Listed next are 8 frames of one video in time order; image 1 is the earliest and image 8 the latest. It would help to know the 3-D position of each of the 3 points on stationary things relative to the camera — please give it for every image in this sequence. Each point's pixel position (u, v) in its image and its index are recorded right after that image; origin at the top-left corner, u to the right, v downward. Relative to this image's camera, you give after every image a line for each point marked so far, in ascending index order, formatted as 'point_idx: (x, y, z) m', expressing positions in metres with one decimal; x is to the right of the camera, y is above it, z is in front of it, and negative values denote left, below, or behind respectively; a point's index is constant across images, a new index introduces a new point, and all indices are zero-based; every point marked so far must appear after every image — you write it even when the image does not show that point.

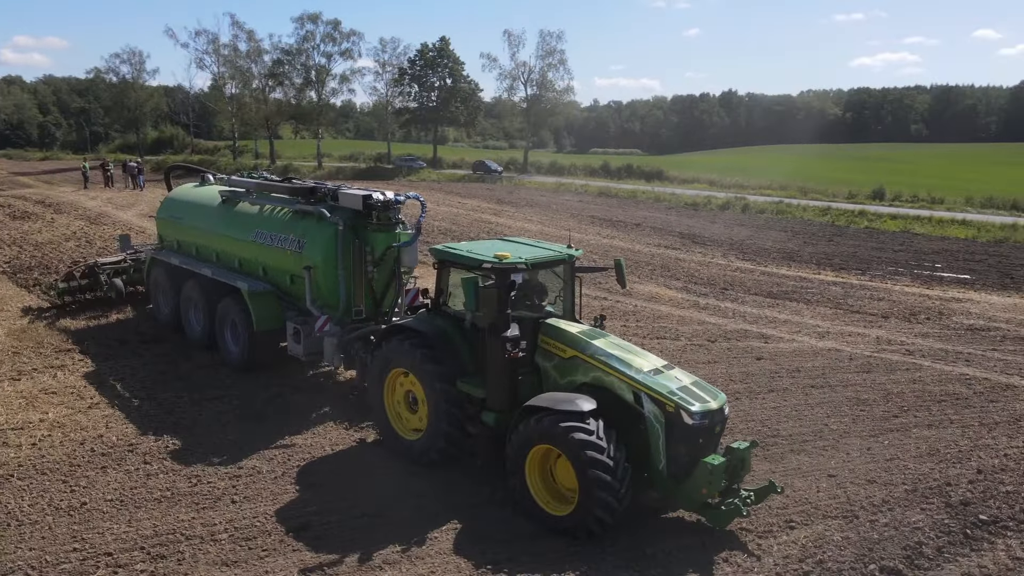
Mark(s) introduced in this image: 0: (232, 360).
0: (-3.8, -1.0, +10.0) m
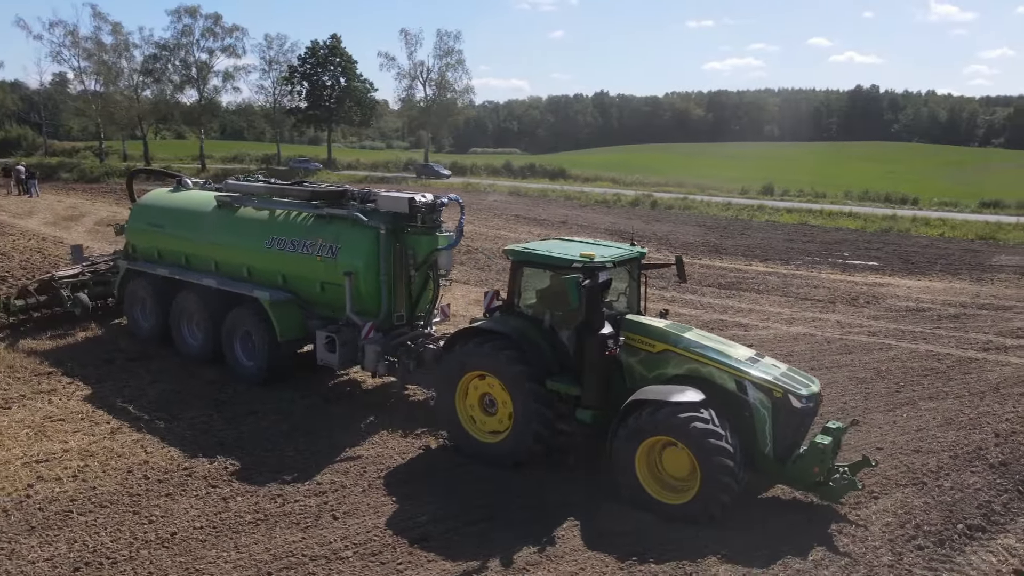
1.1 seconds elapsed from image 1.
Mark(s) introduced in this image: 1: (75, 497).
0: (-3.4, -1.1, +9.5) m
1: (-3.9, -1.9, +6.6) m
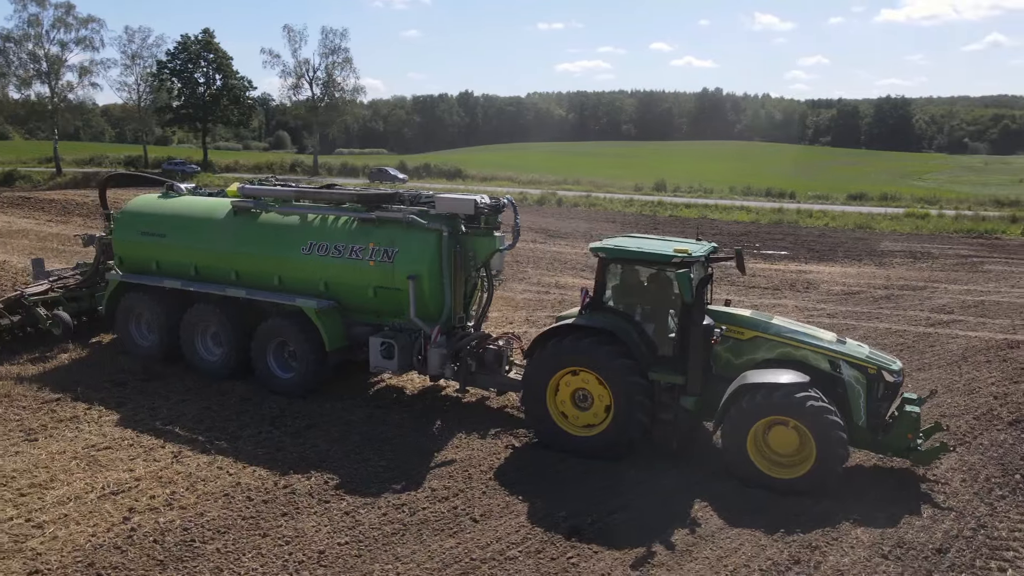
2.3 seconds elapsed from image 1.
0: (-2.8, -1.2, +9.1) m
1: (-2.7, -2.0, +6.1) m
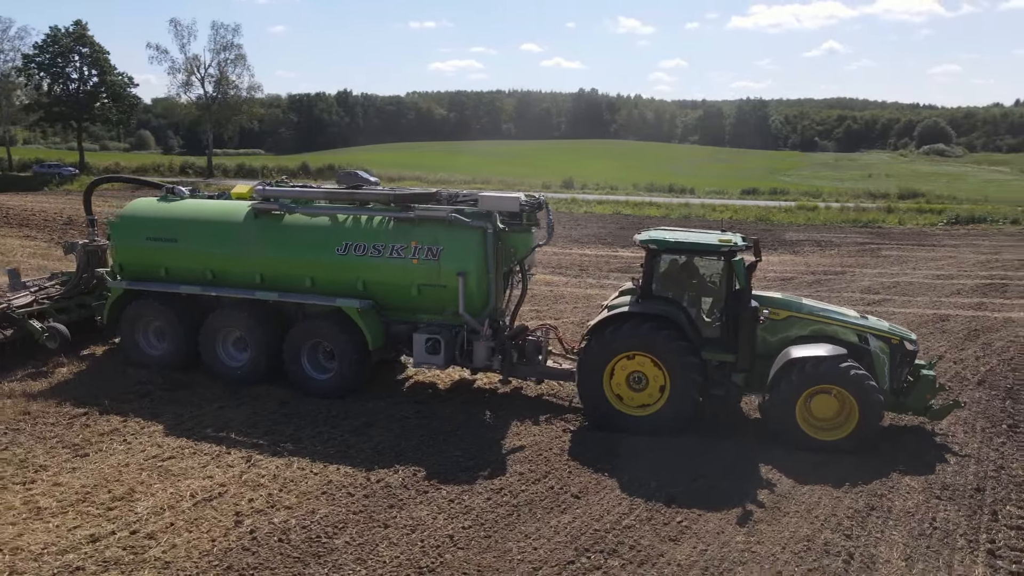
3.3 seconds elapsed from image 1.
0: (-2.3, -1.2, +9.1) m
1: (-1.8, -2.0, +6.2) m
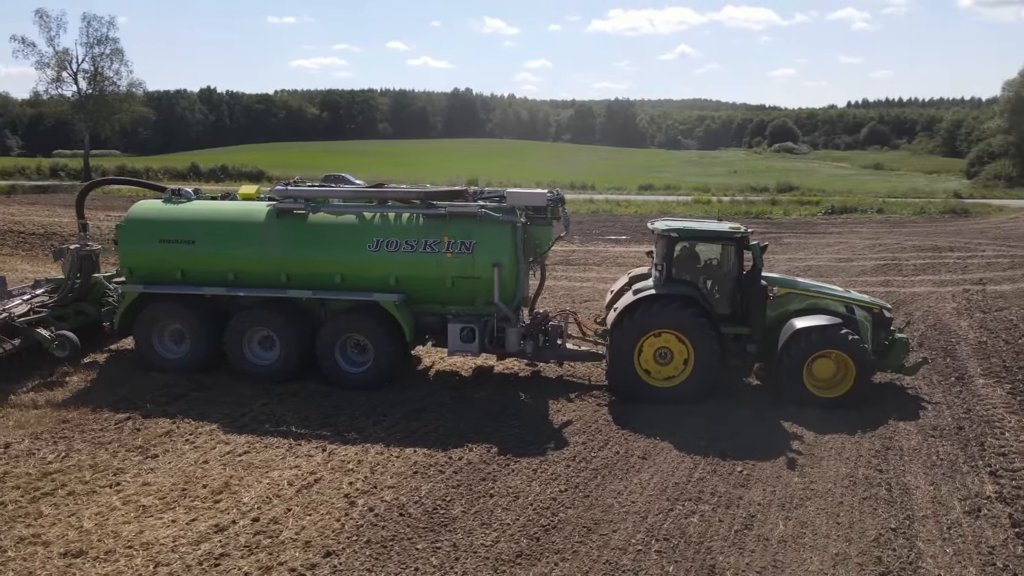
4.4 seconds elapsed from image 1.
0: (-1.9, -1.2, +9.4) m
1: (-0.9, -1.9, +6.6) m
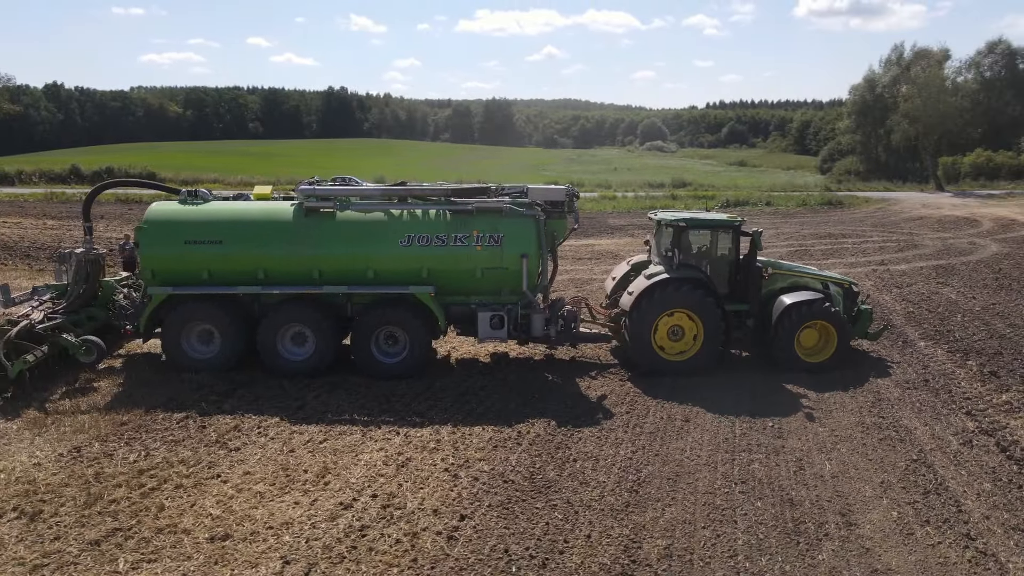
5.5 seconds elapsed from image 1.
0: (-1.6, -1.1, +9.8) m
1: (0.0, -1.8, +7.2) m
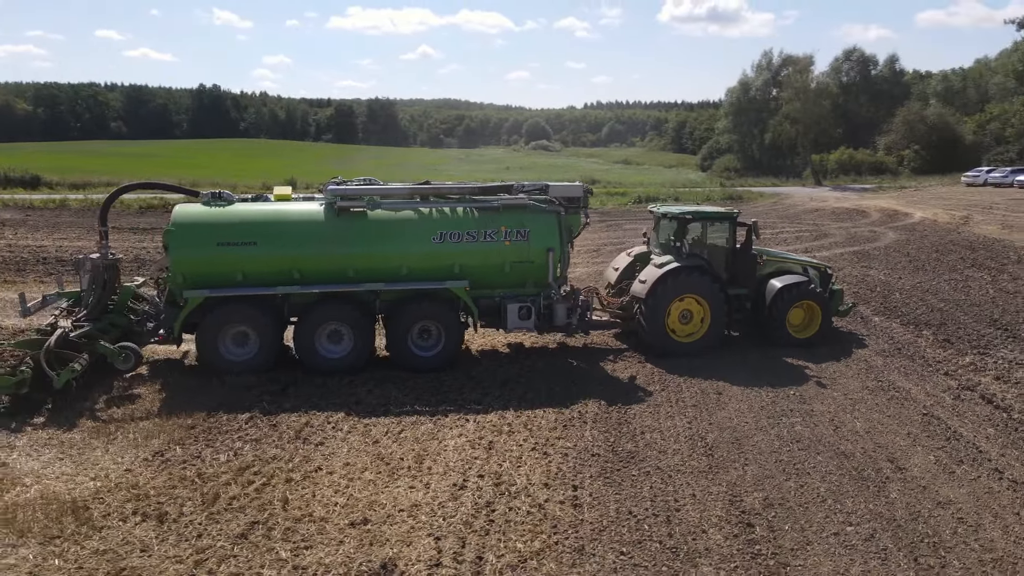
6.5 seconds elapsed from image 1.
0: (-1.1, -1.0, +10.1) m
1: (+0.8, -1.7, +7.8) m
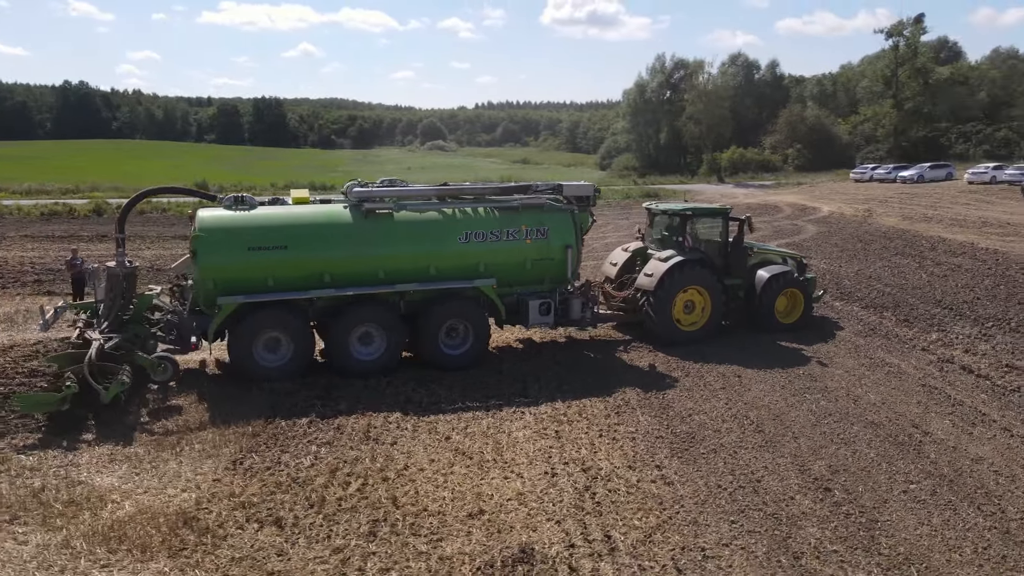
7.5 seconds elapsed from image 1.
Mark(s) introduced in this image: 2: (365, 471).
0: (-0.7, -1.0, +10.3) m
1: (+1.5, -1.6, +8.3) m
2: (-1.4, -1.8, +7.1) m
